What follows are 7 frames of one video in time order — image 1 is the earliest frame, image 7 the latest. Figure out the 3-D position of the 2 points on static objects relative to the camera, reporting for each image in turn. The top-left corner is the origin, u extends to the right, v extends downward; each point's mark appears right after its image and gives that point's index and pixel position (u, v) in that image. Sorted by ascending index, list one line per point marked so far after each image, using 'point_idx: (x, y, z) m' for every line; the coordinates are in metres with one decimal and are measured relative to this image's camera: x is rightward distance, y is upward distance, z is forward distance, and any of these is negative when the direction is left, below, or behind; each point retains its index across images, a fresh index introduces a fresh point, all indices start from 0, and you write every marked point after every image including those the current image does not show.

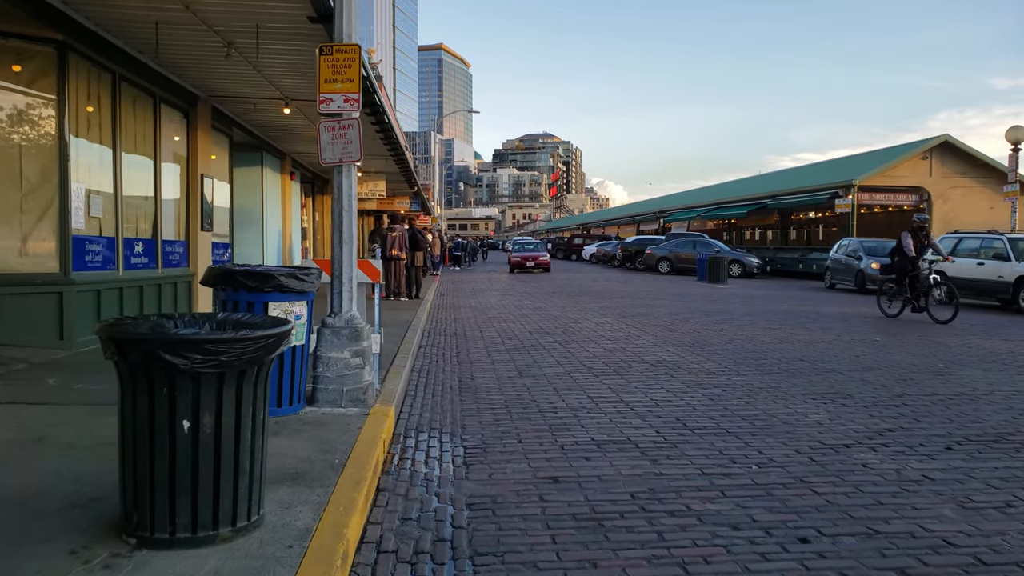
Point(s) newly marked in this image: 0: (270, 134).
0: (-4.7, +3.0, +15.1) m
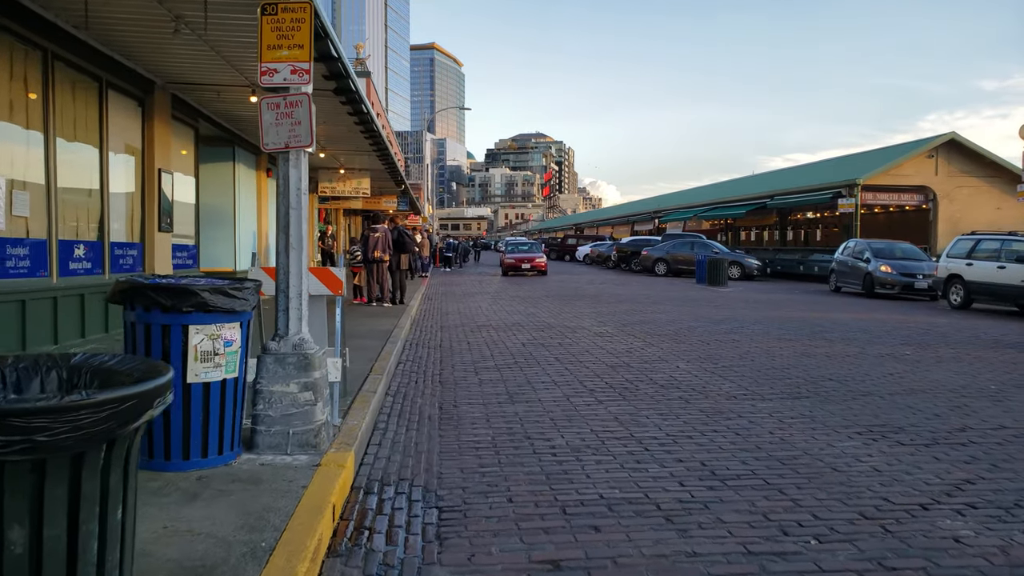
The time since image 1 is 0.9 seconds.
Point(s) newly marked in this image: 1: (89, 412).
0: (-4.9, +2.9, +14.0) m
1: (-1.1, -0.3, +2.0) m
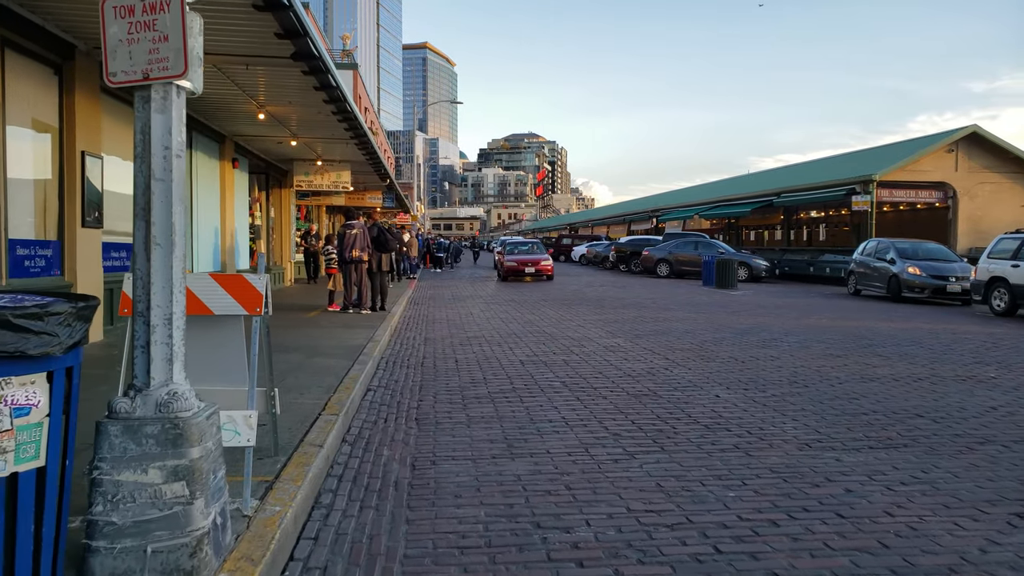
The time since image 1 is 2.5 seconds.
0: (-4.9, +2.9, +12.1) m
1: (-1.0, -0.4, +0.2) m
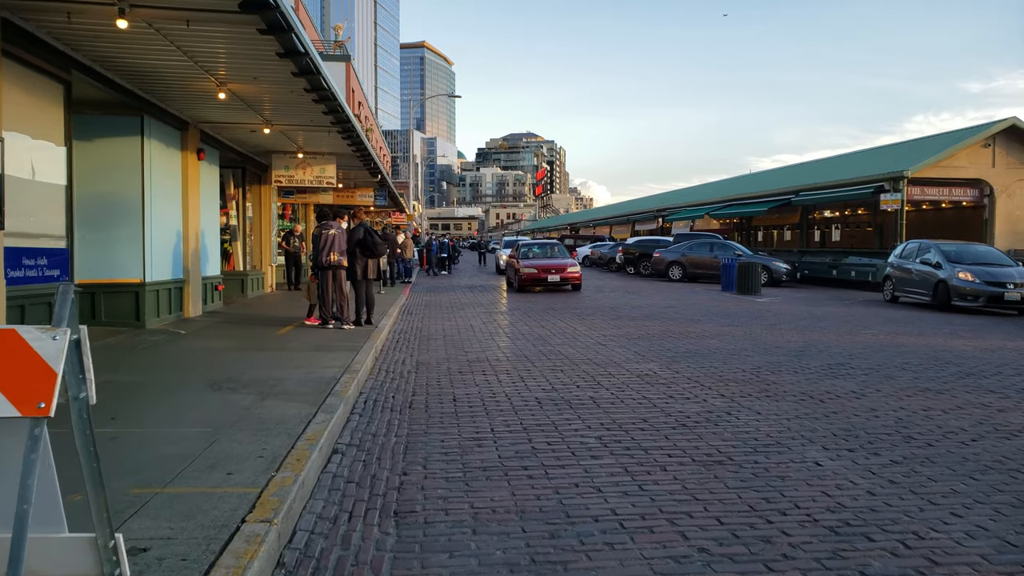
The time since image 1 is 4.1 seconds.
0: (-4.8, +2.7, +10.1) m
1: (-0.9, -0.6, -1.8) m
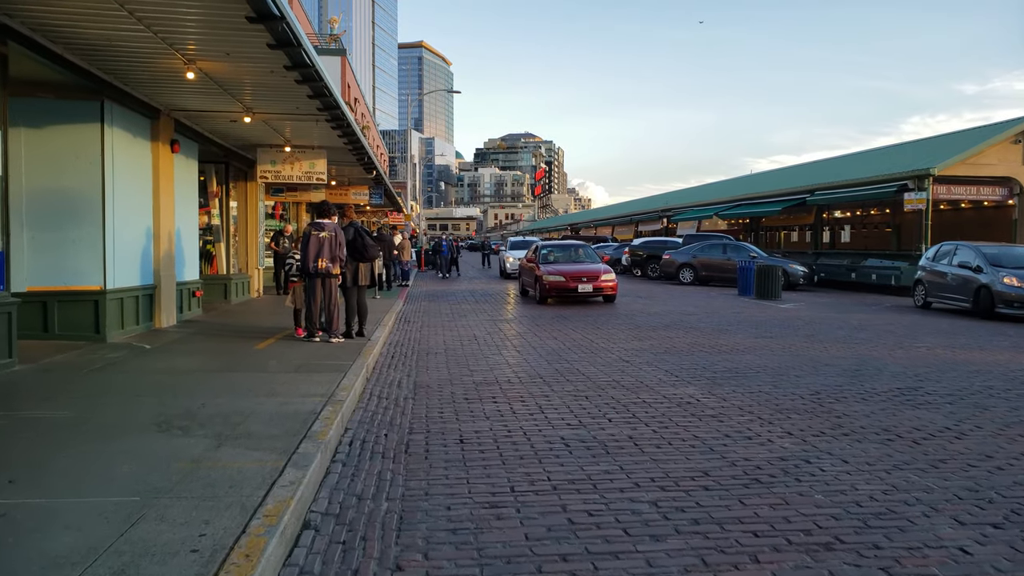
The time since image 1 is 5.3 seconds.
0: (-4.7, +2.6, +8.8) m
1: (-0.7, -0.7, -3.1) m
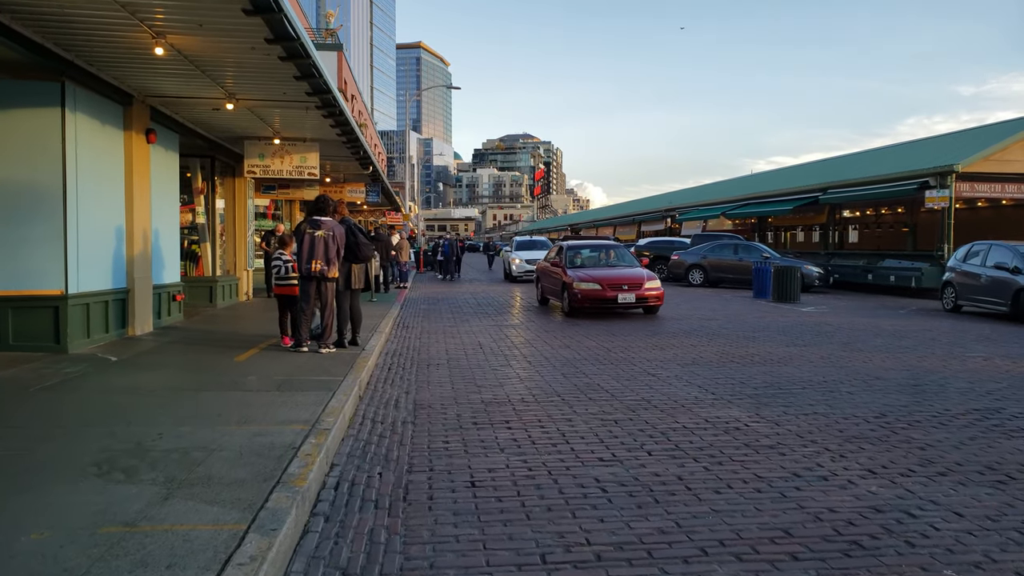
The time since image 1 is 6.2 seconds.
0: (-4.5, +2.5, +7.7) m
1: (-0.5, -0.7, -4.2) m
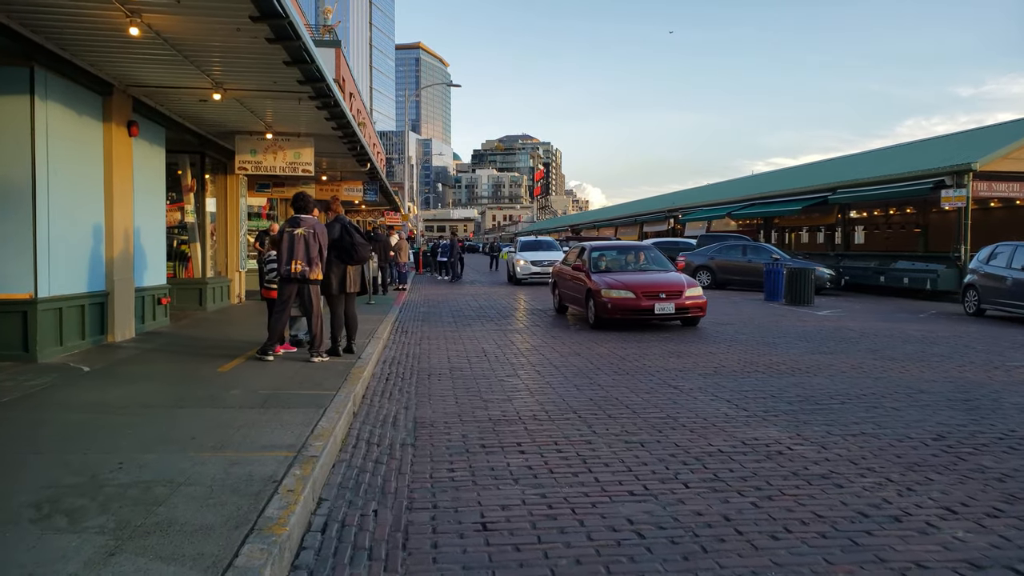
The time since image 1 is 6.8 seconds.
0: (-4.5, +2.5, +7.0) m
1: (-0.4, -0.7, -5.0) m
